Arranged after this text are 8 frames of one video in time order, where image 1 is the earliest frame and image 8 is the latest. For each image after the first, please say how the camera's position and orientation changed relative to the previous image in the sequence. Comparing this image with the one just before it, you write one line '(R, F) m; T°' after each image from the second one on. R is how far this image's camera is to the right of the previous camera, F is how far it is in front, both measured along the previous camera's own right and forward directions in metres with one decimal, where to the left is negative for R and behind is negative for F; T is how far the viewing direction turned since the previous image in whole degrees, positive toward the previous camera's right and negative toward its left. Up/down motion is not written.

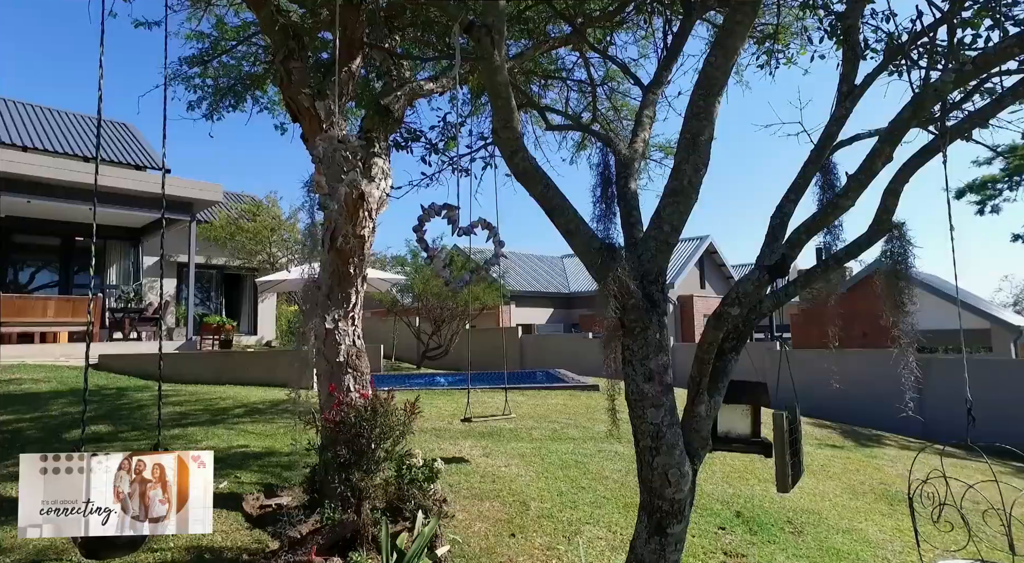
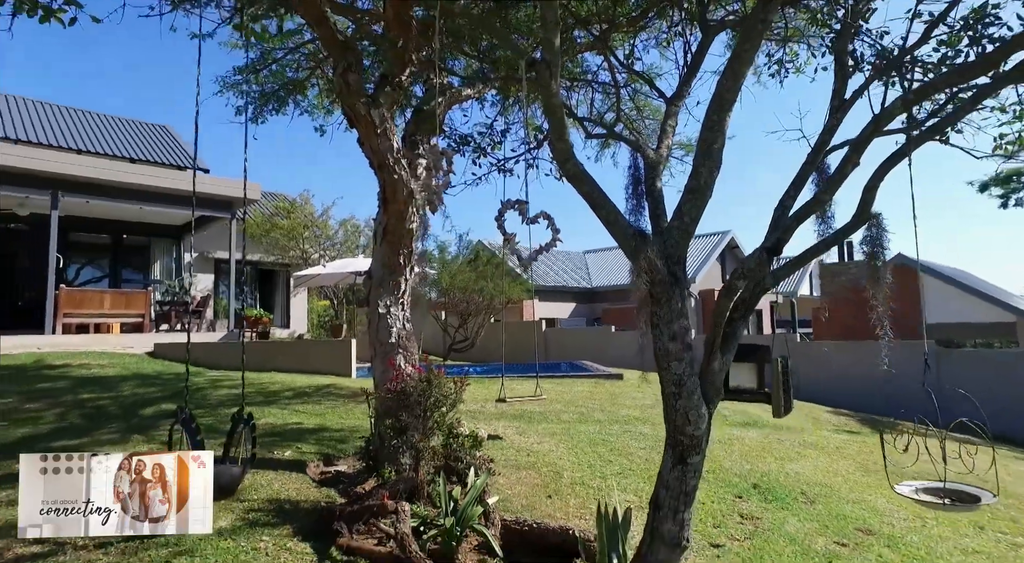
(-0.2, -0.6) m; -2°
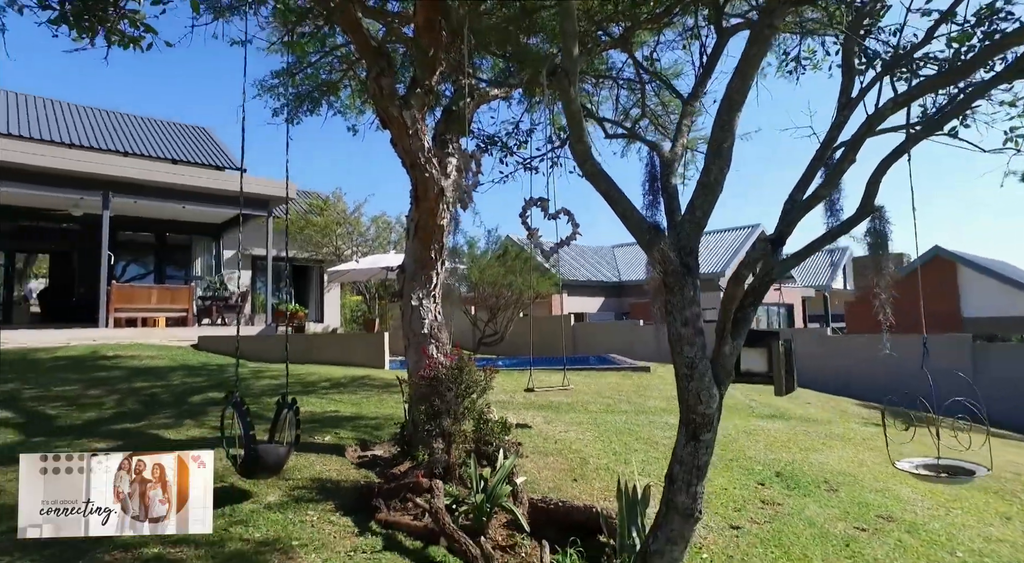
(0.0, -0.3) m; -3°
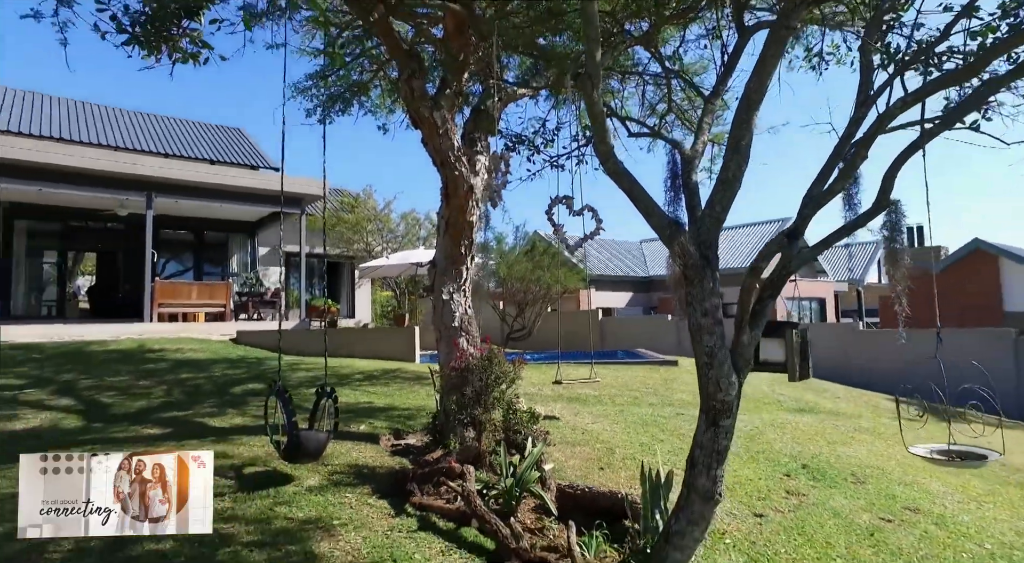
(0.0, -0.2) m; -3°
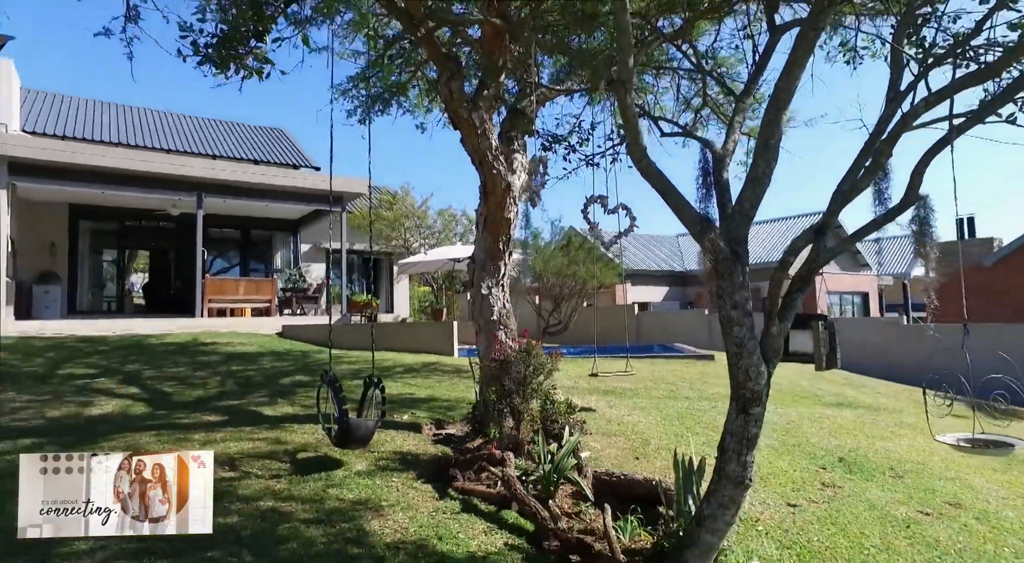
(0.0, -0.2) m; -3°
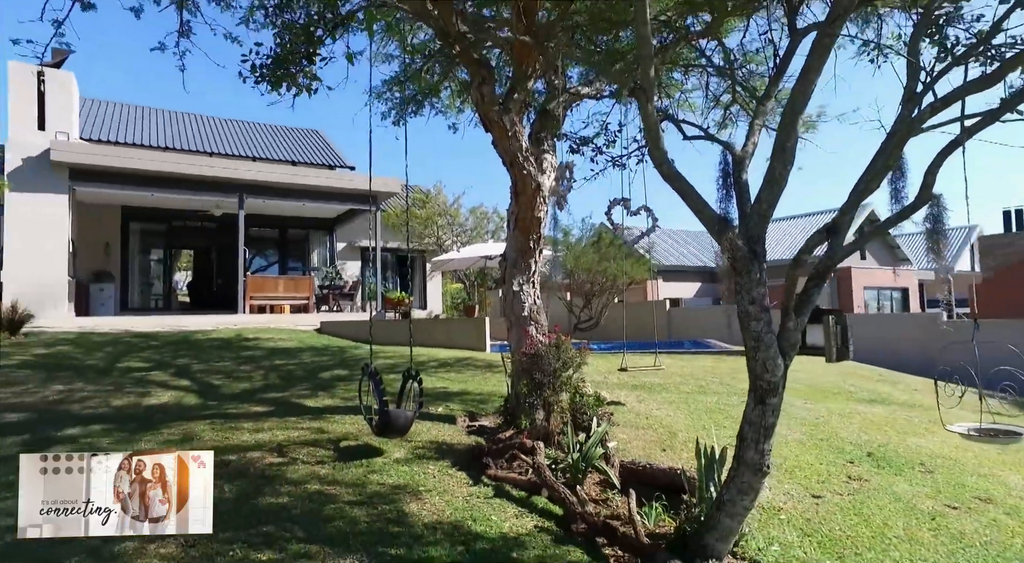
(0.0, -0.3) m; -3°
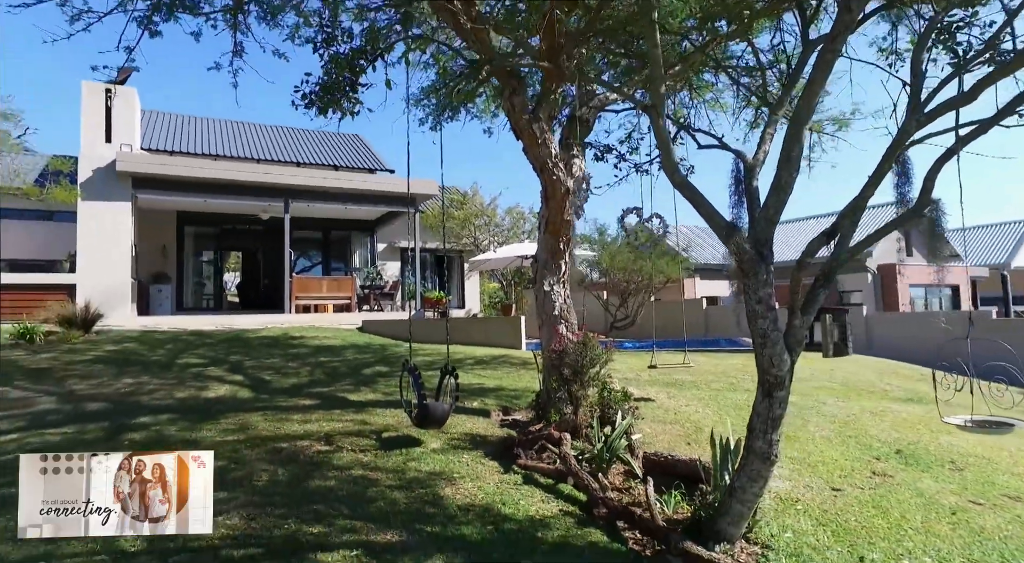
(+0.1, -0.4) m; -4°
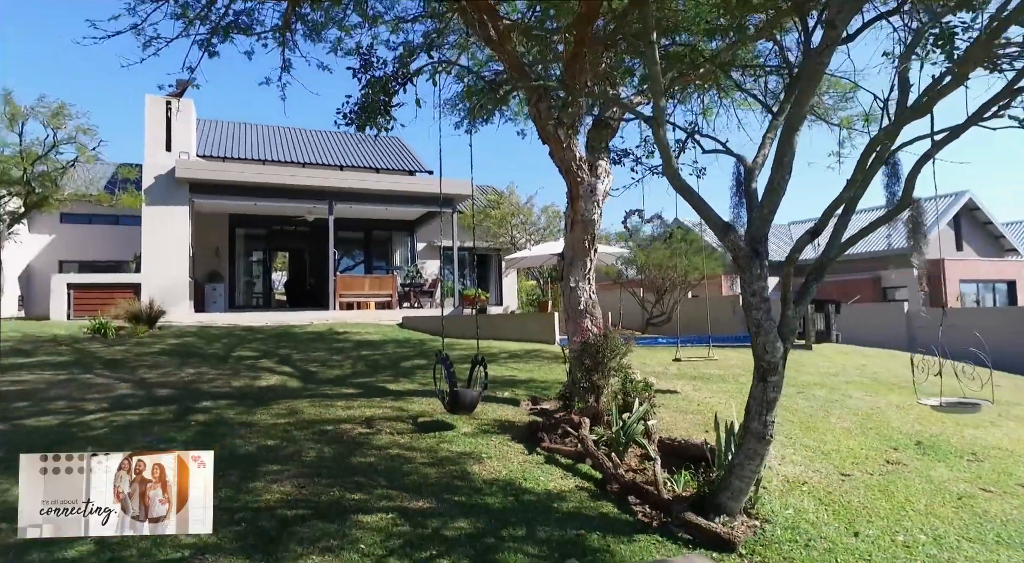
(+0.2, -0.5) m; -4°
